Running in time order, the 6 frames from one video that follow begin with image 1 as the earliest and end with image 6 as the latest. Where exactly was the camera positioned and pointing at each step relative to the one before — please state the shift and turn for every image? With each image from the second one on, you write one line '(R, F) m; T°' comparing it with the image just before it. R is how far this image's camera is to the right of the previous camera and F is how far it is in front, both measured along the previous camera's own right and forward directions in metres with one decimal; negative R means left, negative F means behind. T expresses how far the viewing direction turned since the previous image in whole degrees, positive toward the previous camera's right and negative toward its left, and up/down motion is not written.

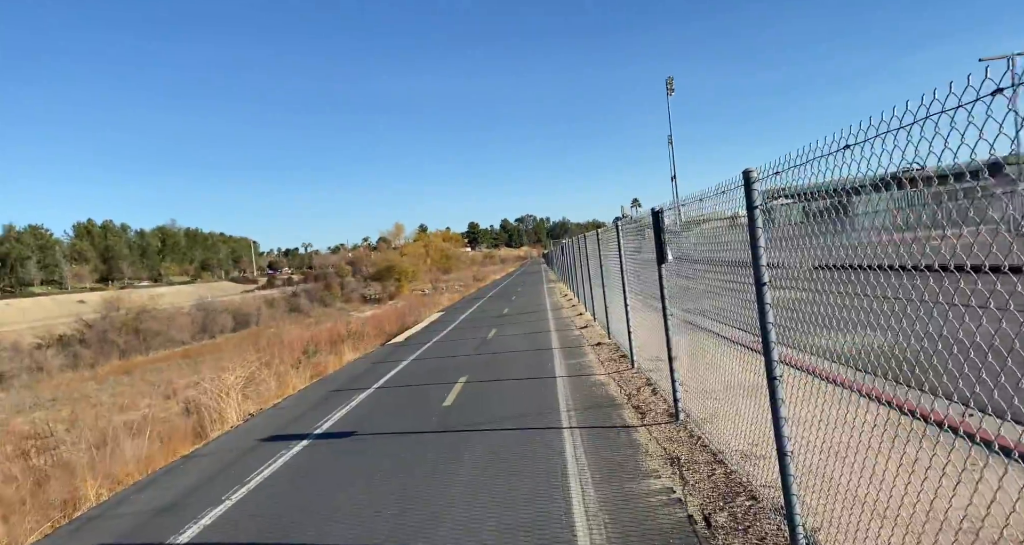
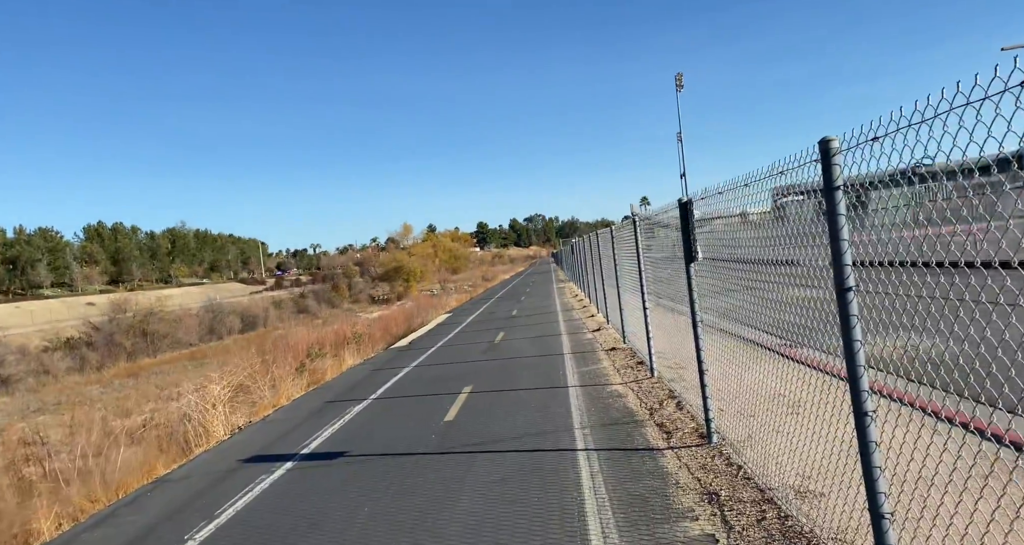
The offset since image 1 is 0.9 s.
(0.0, +0.5) m; -1°
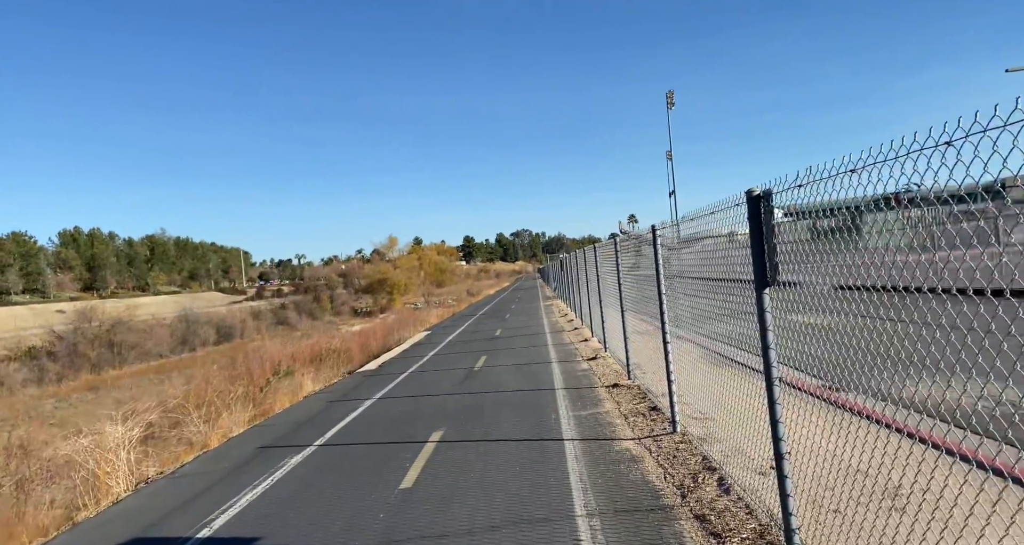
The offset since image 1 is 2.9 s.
(0.0, +1.1) m; +1°
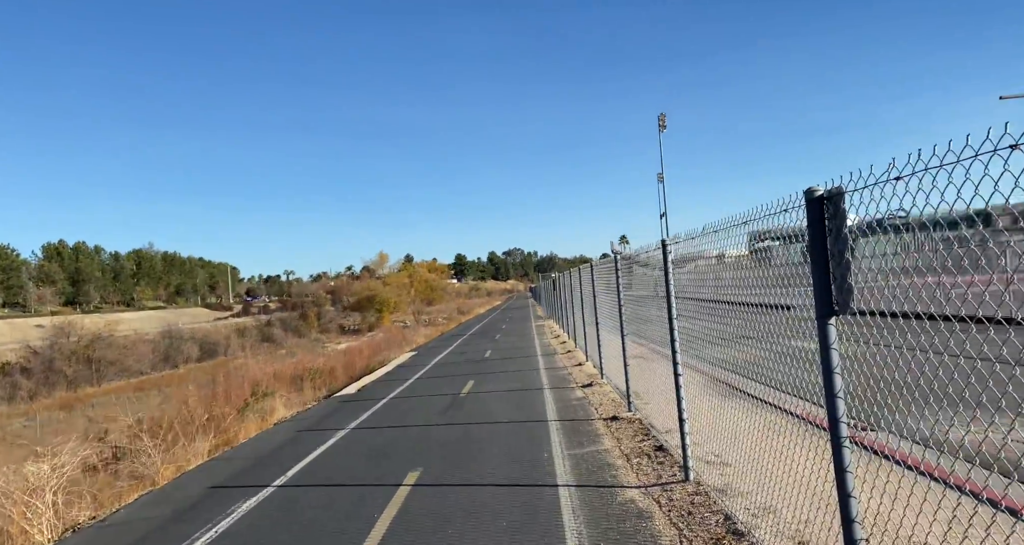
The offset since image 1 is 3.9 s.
(0.0, +0.5) m; +1°
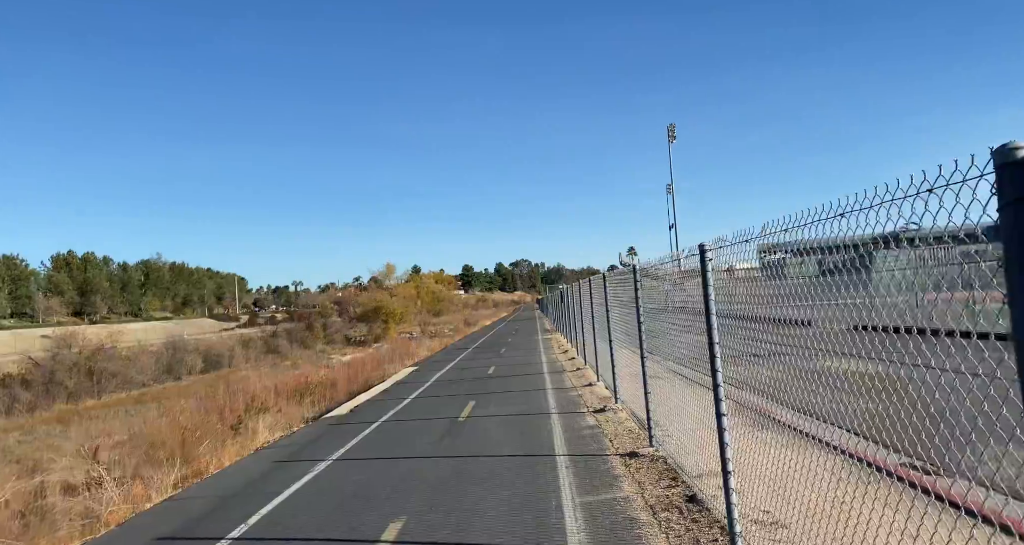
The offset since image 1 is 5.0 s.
(0.0, +0.6) m; -1°
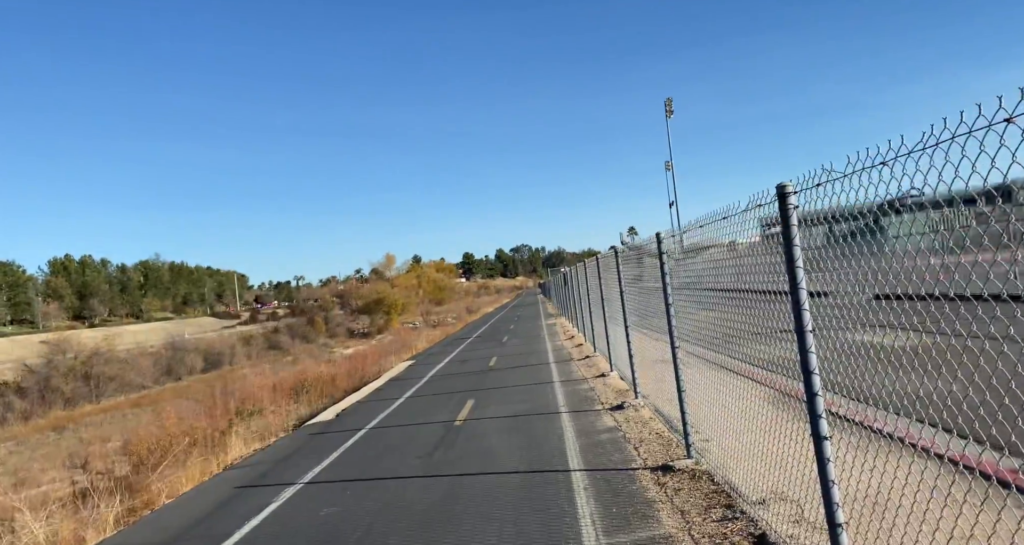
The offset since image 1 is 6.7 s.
(0.0, +0.8) m; 0°
